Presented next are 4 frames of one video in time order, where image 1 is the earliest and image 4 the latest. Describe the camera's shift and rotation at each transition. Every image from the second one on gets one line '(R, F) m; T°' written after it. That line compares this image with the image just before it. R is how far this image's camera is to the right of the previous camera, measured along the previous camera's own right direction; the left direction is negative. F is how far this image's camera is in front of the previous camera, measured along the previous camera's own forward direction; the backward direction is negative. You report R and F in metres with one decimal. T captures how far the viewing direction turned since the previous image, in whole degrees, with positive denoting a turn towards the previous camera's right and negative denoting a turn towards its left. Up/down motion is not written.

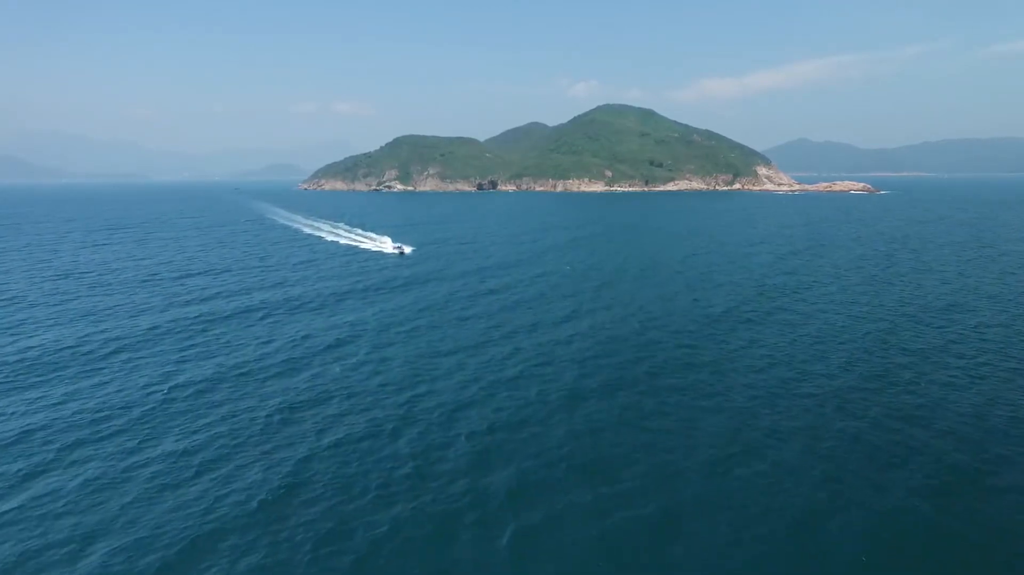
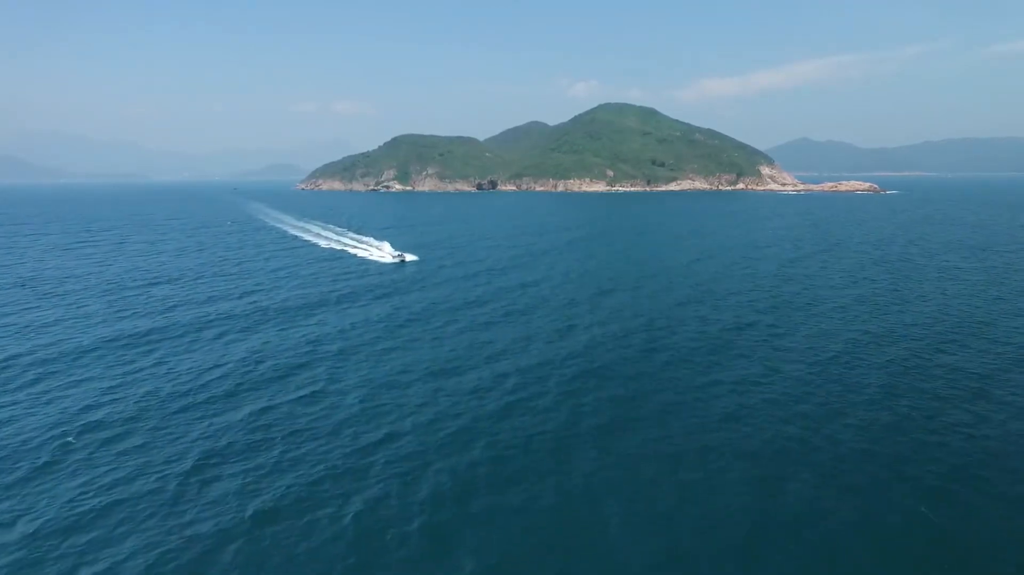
(+1.3, +9.1) m; 0°
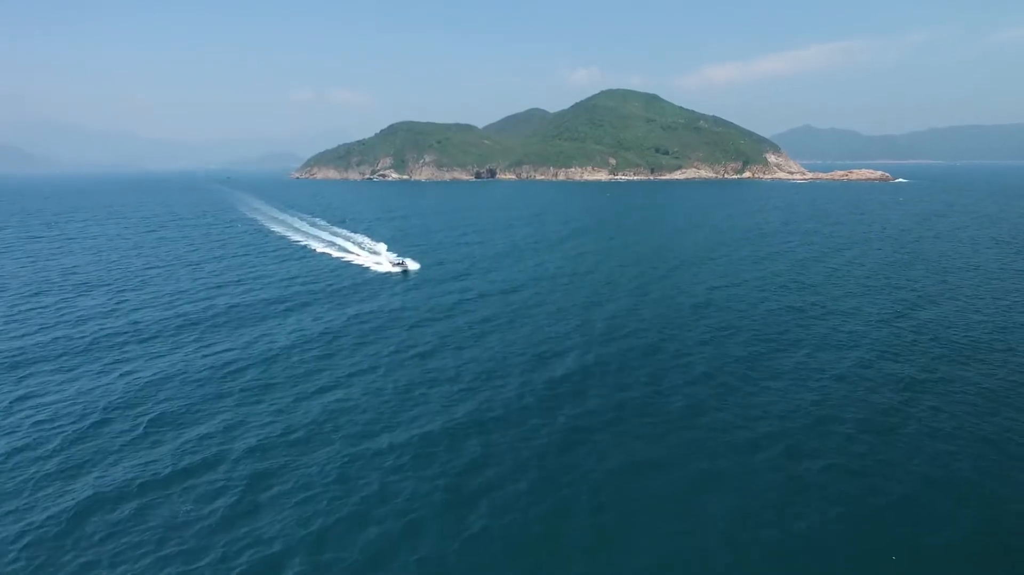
(+2.3, +15.2) m; 0°
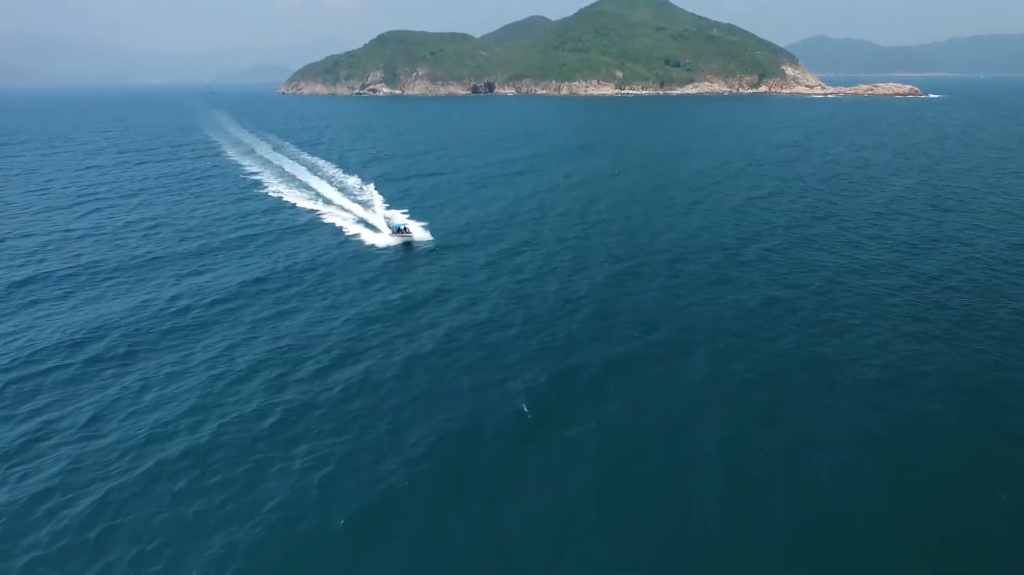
(+3.2, +21.7) m; 0°
